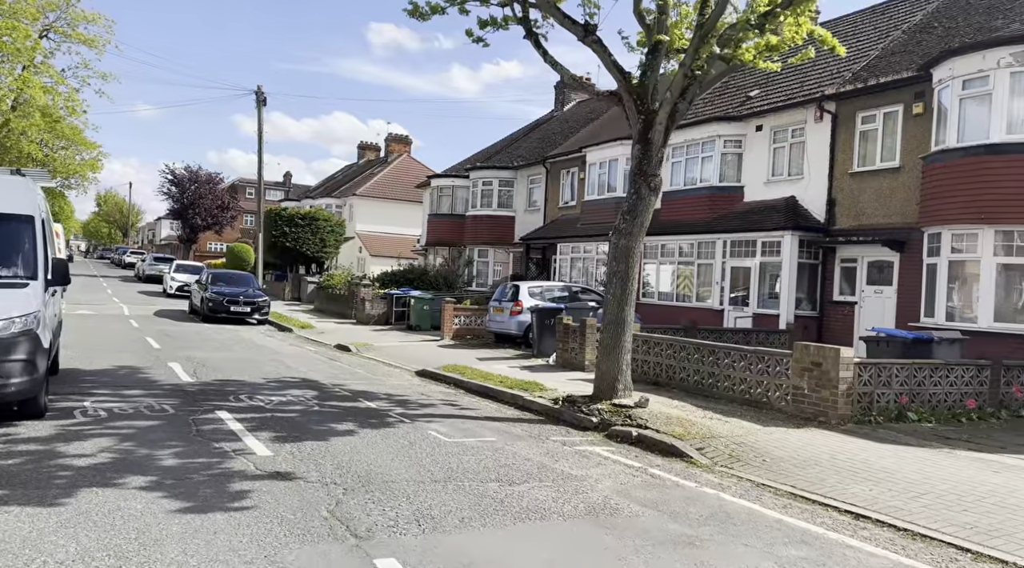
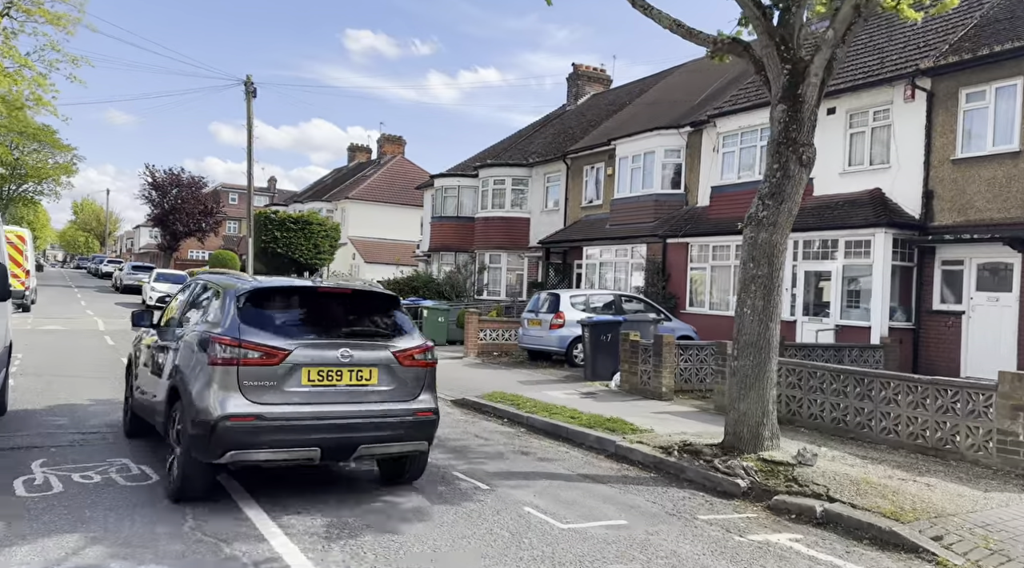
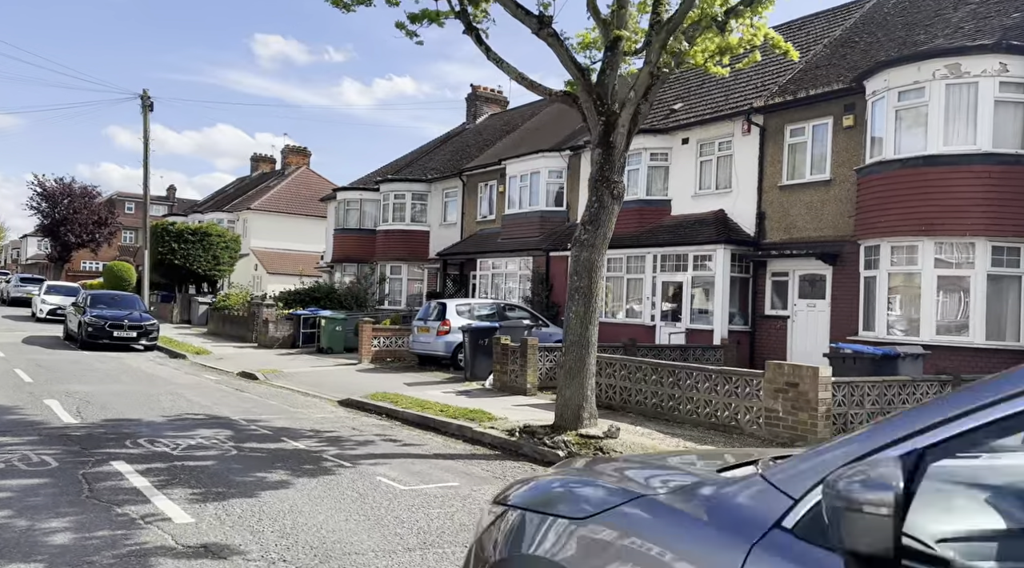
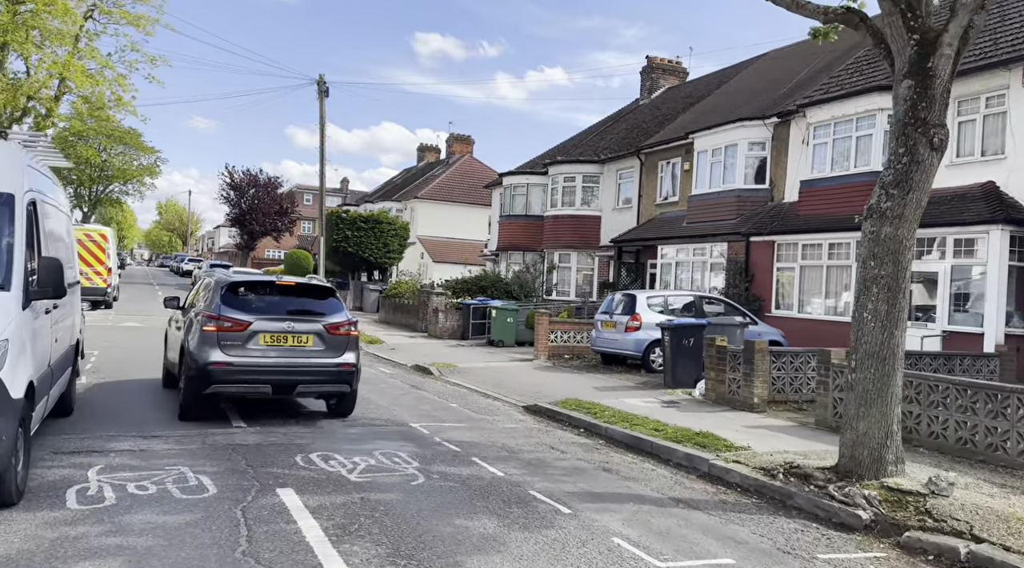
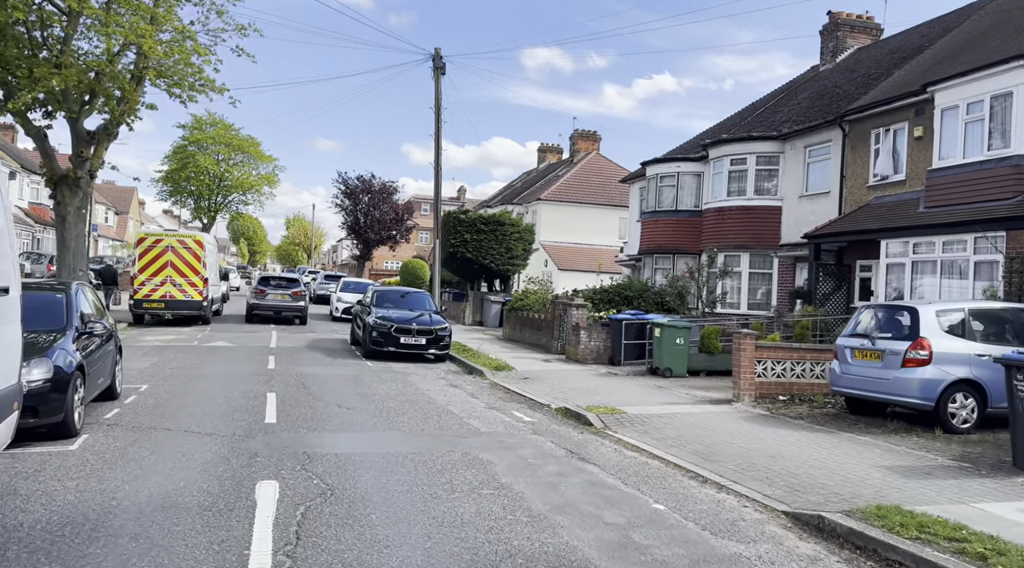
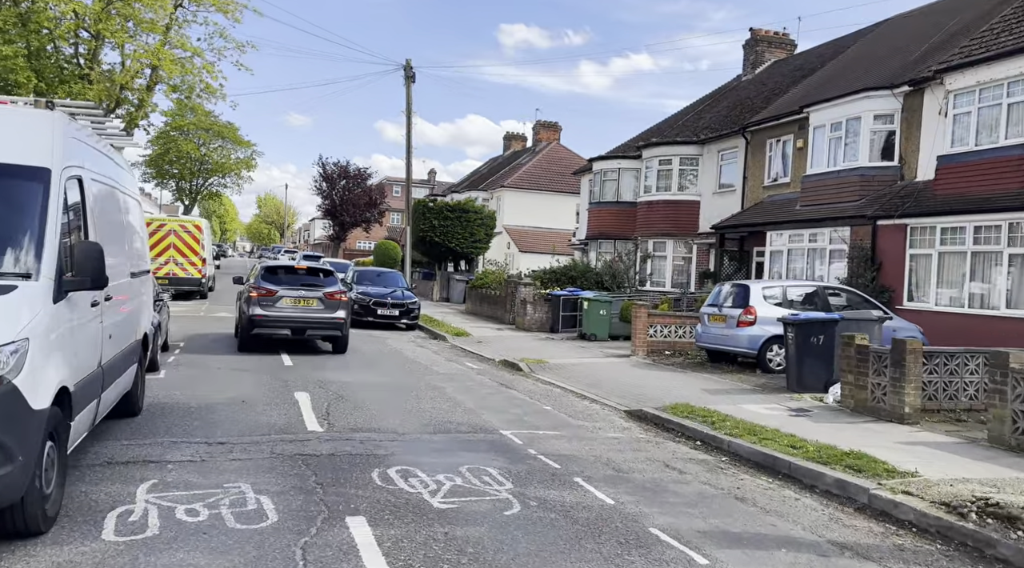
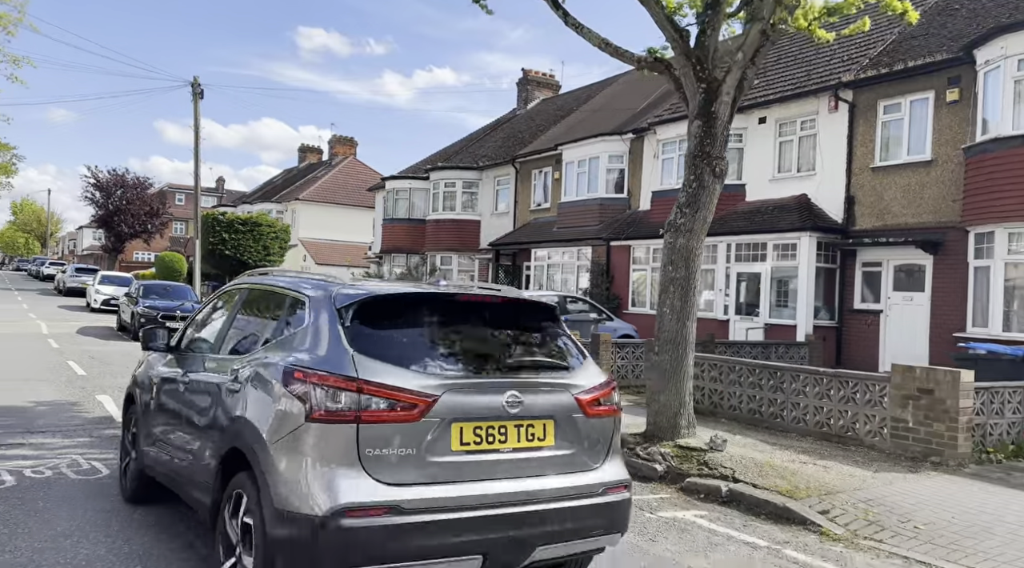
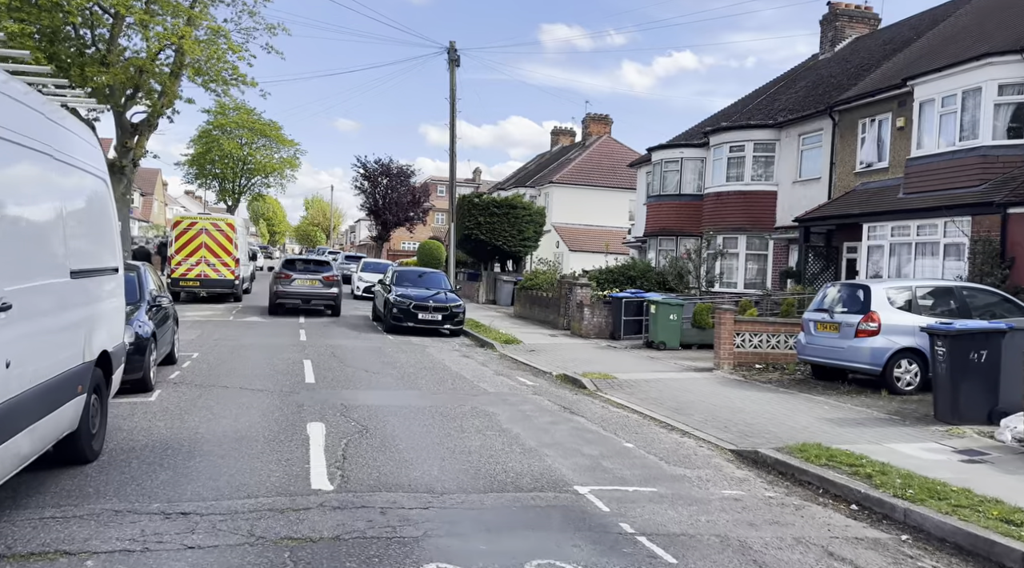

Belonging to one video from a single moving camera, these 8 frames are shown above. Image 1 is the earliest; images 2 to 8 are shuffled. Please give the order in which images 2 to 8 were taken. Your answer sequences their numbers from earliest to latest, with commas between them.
3, 7, 2, 4, 6, 8, 5
